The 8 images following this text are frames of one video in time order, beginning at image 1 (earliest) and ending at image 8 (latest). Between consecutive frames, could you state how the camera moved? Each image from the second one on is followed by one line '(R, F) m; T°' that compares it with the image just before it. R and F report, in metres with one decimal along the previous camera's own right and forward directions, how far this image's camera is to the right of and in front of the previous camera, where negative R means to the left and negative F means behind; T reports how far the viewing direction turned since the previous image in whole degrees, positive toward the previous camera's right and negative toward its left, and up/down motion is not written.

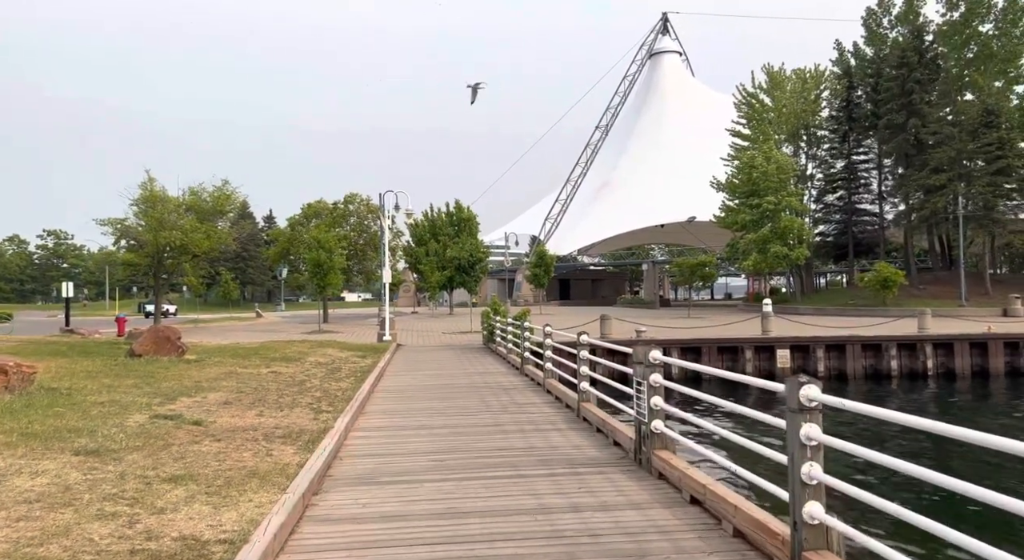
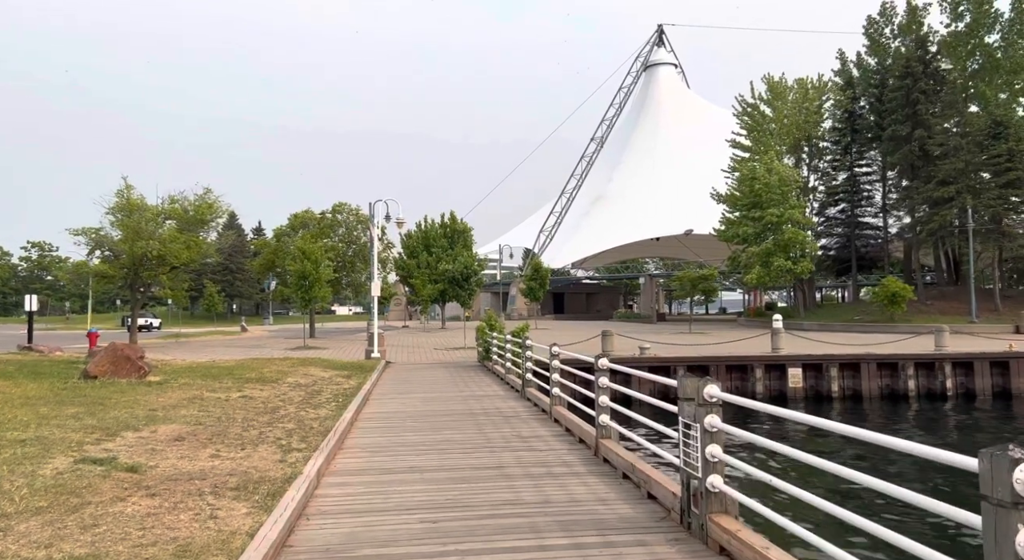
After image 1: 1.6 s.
(-0.1, +1.3) m; +1°
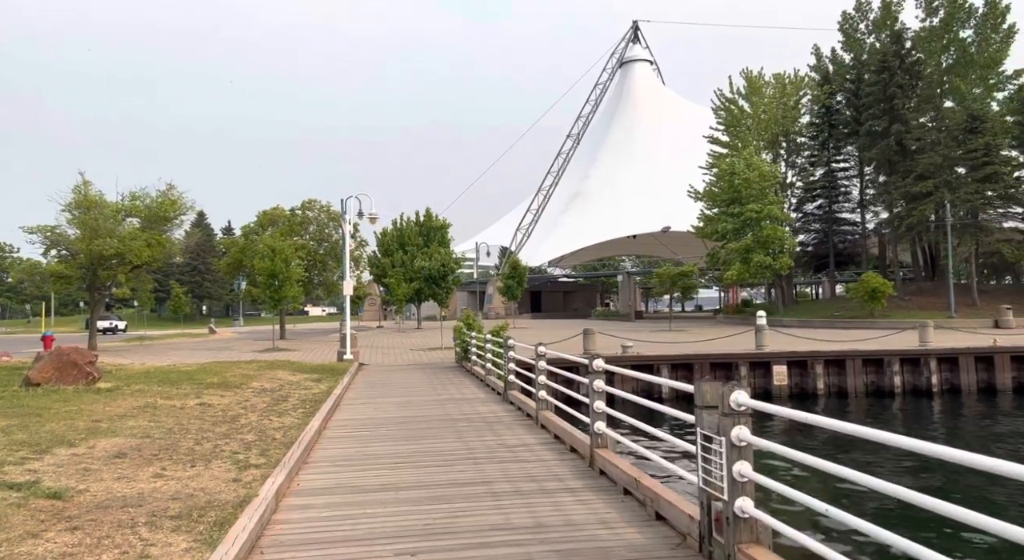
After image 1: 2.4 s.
(-0.1, +0.7) m; +2°
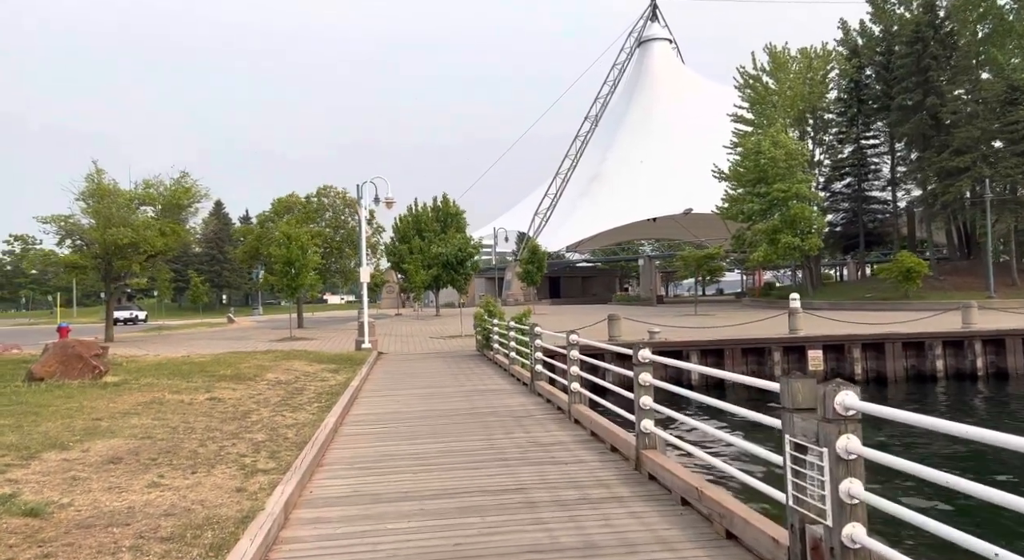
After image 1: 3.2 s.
(-0.1, +0.7) m; -1°
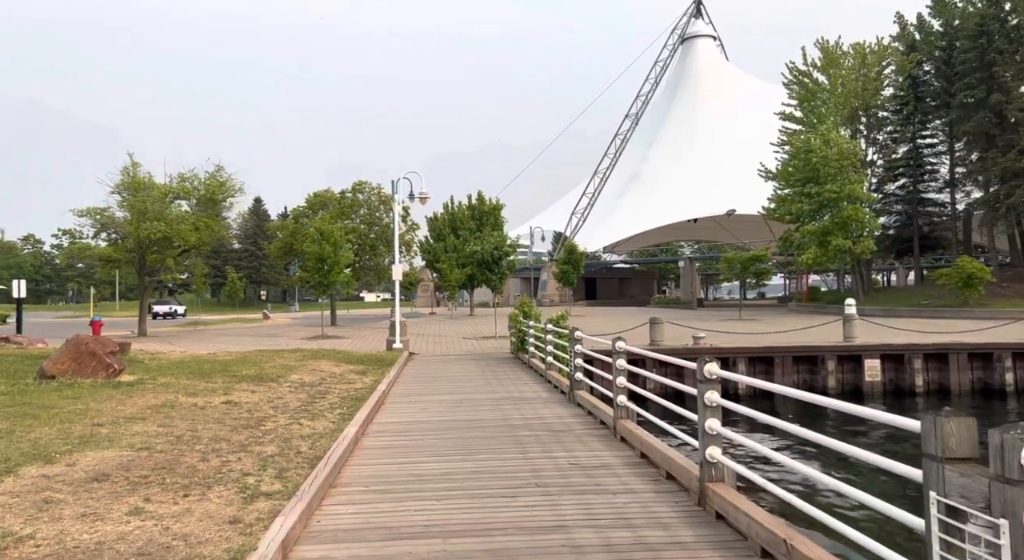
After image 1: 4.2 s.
(0.0, +0.8) m; -3°
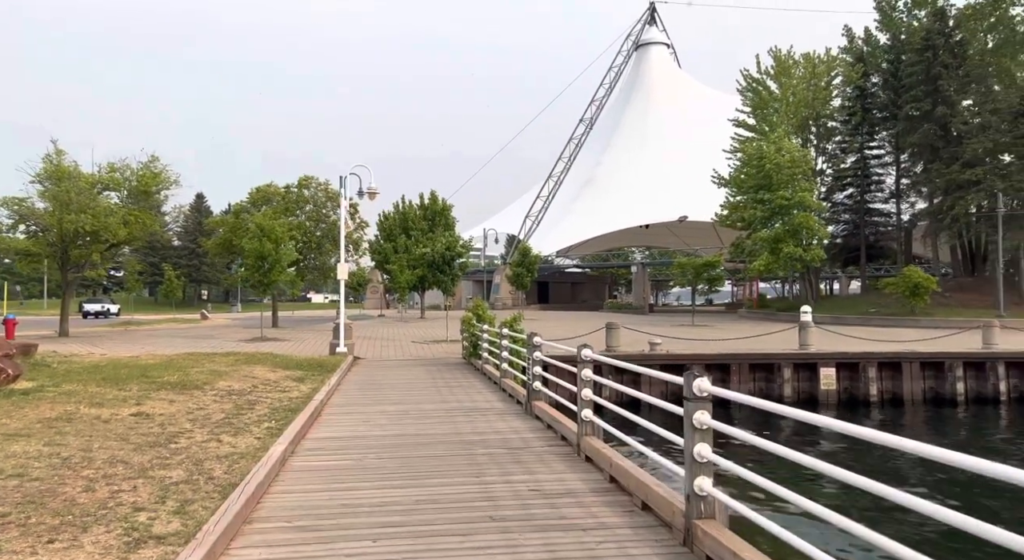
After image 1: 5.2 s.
(0.0, +0.8) m; +4°
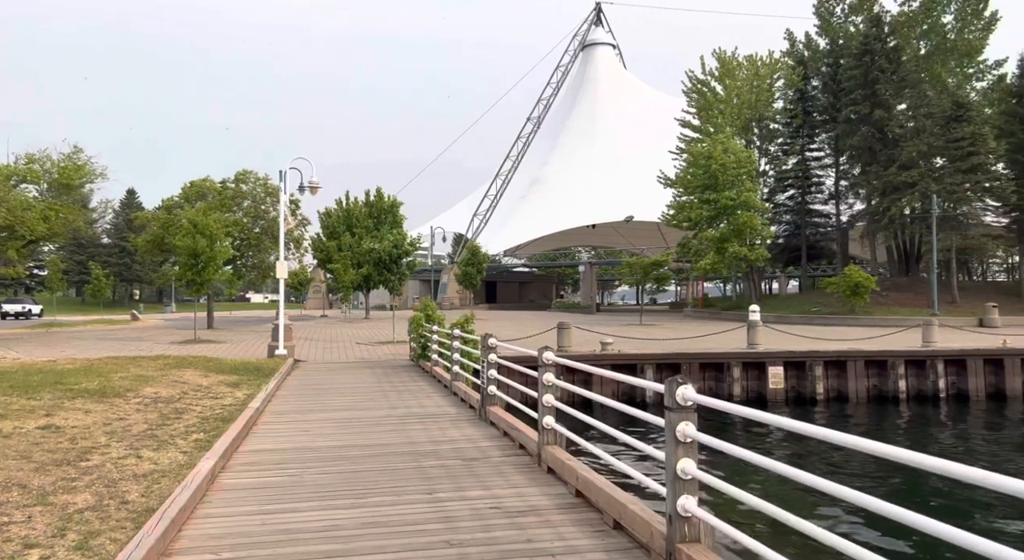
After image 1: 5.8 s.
(-0.1, +0.5) m; +4°
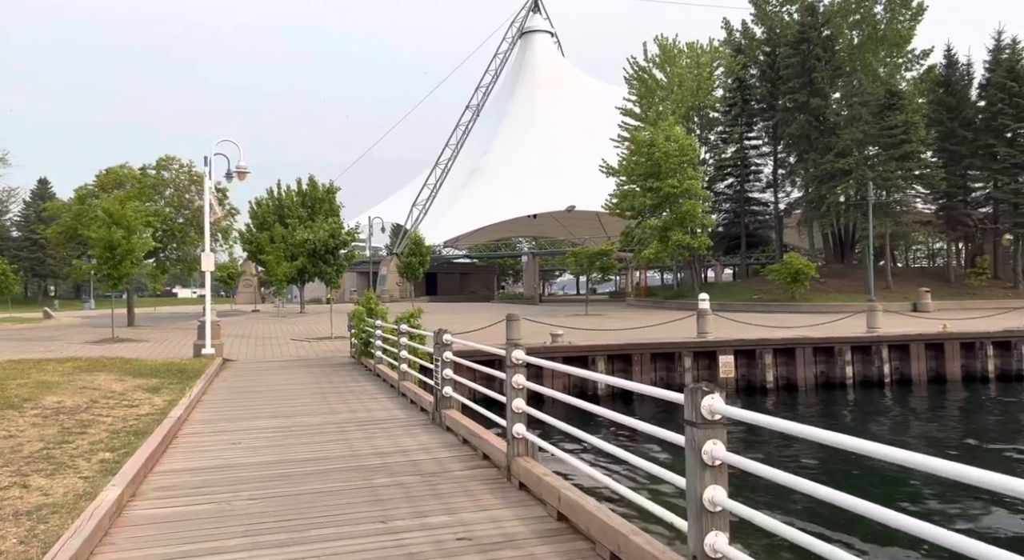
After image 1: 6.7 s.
(-0.2, +0.8) m; +5°
